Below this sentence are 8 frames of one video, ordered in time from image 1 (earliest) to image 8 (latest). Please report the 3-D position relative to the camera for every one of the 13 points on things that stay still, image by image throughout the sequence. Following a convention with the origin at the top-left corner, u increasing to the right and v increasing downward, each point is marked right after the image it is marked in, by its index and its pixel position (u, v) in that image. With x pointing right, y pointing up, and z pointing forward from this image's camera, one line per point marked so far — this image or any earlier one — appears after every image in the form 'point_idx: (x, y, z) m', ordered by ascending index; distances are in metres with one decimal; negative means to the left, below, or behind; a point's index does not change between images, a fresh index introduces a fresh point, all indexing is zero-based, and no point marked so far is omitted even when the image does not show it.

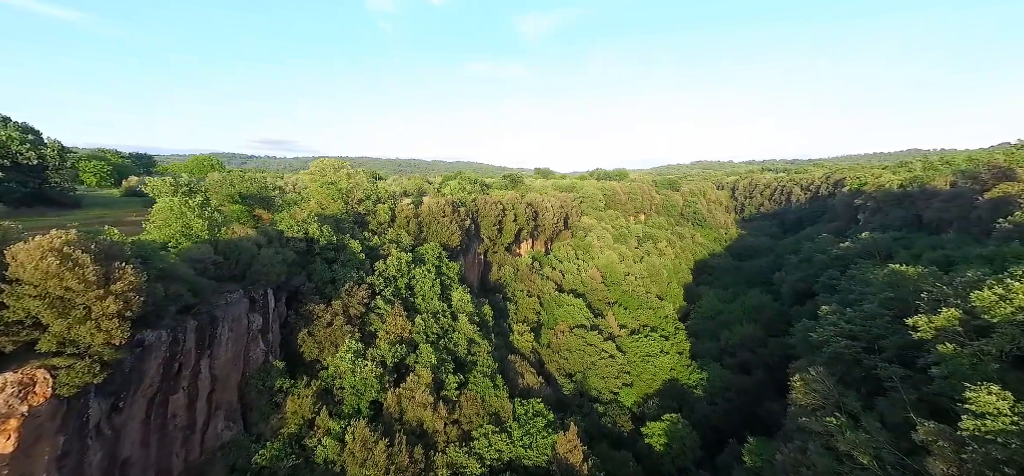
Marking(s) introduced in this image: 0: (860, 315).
0: (+15.2, -3.4, +18.2) m
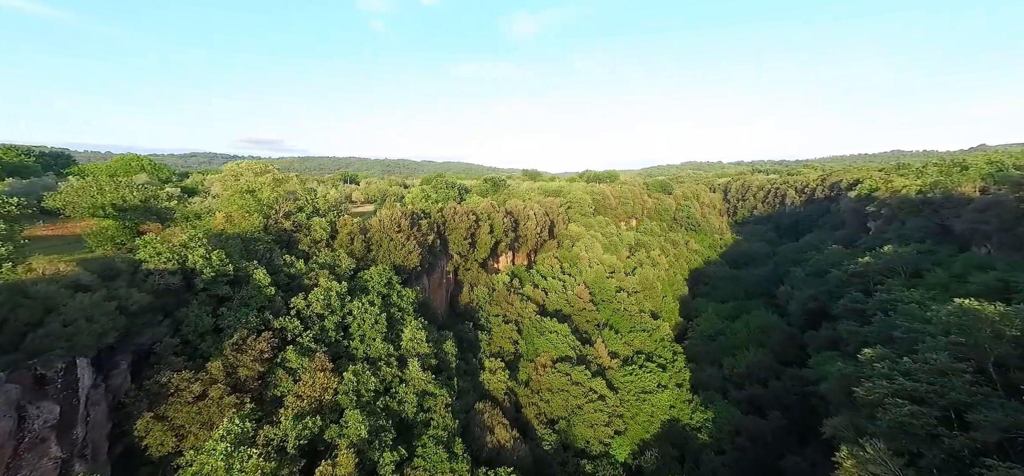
0: (+13.8, -4.4, +14.0) m
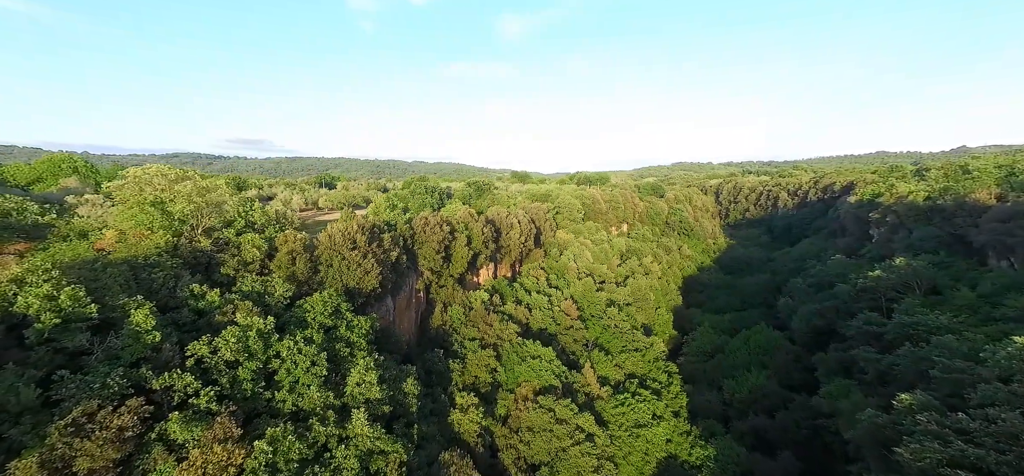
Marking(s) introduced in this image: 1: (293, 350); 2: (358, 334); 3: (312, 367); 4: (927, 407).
0: (+12.8, -5.1, +11.2) m
1: (-7.1, -3.6, +13.2) m
2: (-5.9, -3.6, +15.7) m
3: (-6.5, -4.1, +13.3) m
4: (+13.4, -5.4, +13.4) m
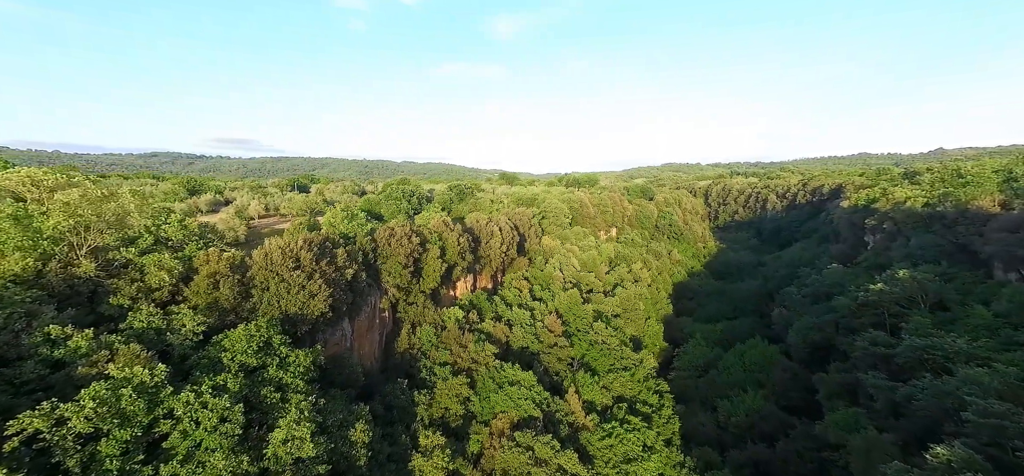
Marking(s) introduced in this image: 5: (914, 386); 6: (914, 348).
0: (+11.8, -5.8, +9.1) m
1: (-8.1, -4.3, +10.6) m
2: (-7.0, -4.3, +13.1) m
3: (-7.5, -4.8, +10.8) m
4: (+12.4, -6.1, +11.3) m
5: (+16.4, -6.1, +17.0) m
6: (+18.6, -5.1, +19.3) m
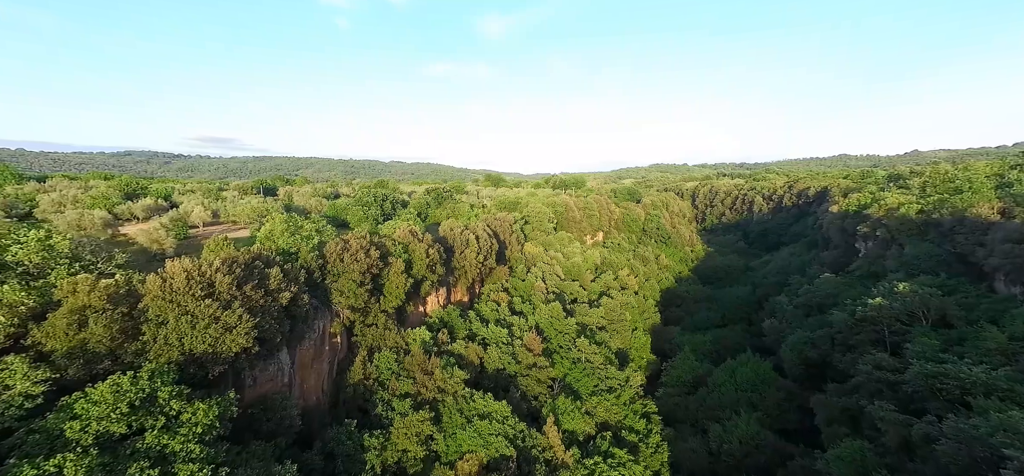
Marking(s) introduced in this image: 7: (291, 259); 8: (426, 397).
0: (+10.8, -6.5, +7.1) m
1: (-9.2, -5.0, +8.0) m
2: (-8.1, -5.0, +10.5) m
3: (-8.6, -5.5, +8.2) m
4: (+11.3, -6.8, +9.3) m
5: (+15.1, -6.7, +15.1) m
6: (+17.3, -5.8, +17.4) m
7: (-9.6, -0.9, +18.2) m
8: (-4.0, -7.3, +19.3) m
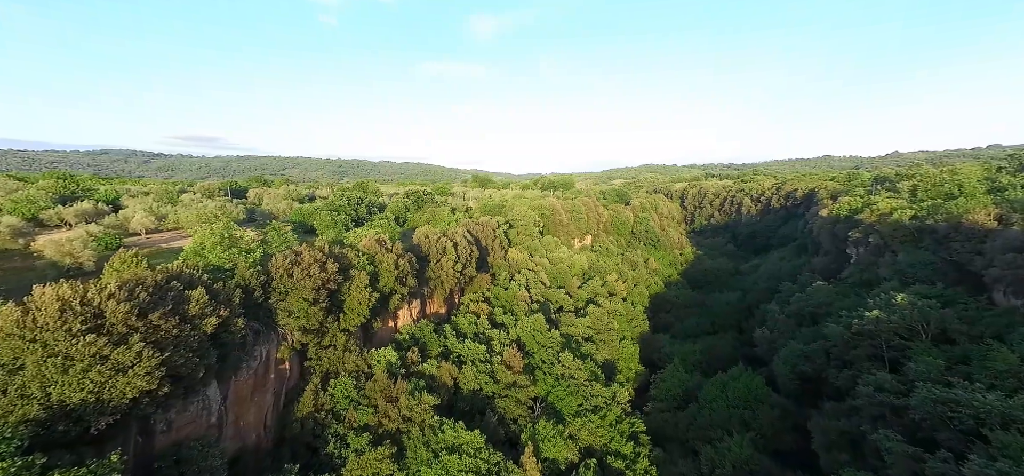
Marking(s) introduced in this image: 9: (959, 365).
0: (+10.0, -7.0, +5.5) m
1: (-10.0, -5.5, +5.9) m
2: (-9.0, -5.5, +8.5) m
3: (-9.4, -6.1, +6.1) m
4: (+10.4, -7.3, +7.7) m
5: (+14.1, -7.3, +13.6) m
6: (+16.2, -6.3, +16.0) m
7: (-10.7, -1.5, +16.1) m
8: (-5.1, -7.9, +17.3) m
9: (+20.3, -5.7, +18.9) m
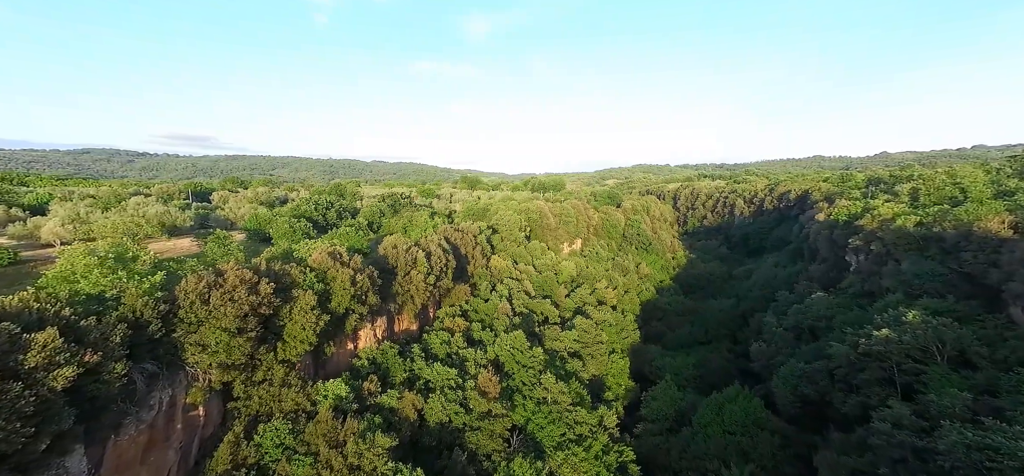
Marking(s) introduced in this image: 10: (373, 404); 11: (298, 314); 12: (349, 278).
0: (+9.0, -7.6, +3.1) m
1: (-11.1, -6.2, +3.2) m
2: (-10.1, -6.2, +5.8) m
3: (-10.5, -6.7, +3.4) m
4: (+9.4, -7.9, +5.4) m
5: (+12.9, -7.9, +11.3) m
6: (+15.0, -6.9, +13.8) m
7: (-11.9, -2.1, +13.4) m
8: (-6.4, -8.5, +14.6) m
9: (+19.1, -6.3, +16.7) m
10: (-6.3, -7.4, +18.8) m
11: (-8.4, -3.1, +16.6) m
12: (-7.7, -1.9, +20.0) m
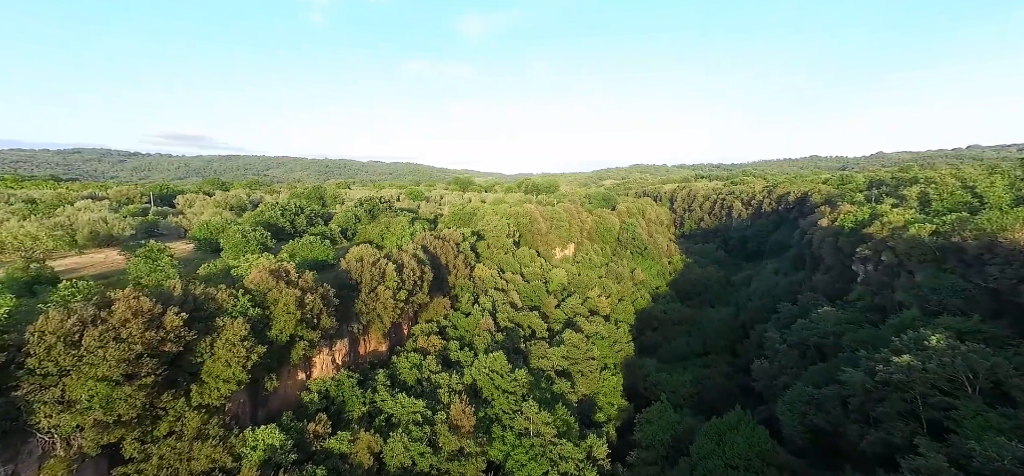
0: (+7.9, -8.3, +0.6) m
1: (-12.1, -6.8, +0.5) m
2: (-11.2, -6.8, +3.1) m
3: (-11.5, -7.4, +0.7) m
4: (+8.3, -8.6, +2.8) m
5: (+11.8, -8.5, +8.8) m
6: (+13.9, -7.6, +11.2) m
7: (-13.0, -2.8, +10.7) m
8: (-7.5, -9.2, +12.0) m
9: (+17.9, -7.0, +14.3) m
10: (-7.4, -8.1, +16.1) m
11: (-9.5, -3.7, +13.9) m
12: (-8.9, -2.6, +17.3) m
